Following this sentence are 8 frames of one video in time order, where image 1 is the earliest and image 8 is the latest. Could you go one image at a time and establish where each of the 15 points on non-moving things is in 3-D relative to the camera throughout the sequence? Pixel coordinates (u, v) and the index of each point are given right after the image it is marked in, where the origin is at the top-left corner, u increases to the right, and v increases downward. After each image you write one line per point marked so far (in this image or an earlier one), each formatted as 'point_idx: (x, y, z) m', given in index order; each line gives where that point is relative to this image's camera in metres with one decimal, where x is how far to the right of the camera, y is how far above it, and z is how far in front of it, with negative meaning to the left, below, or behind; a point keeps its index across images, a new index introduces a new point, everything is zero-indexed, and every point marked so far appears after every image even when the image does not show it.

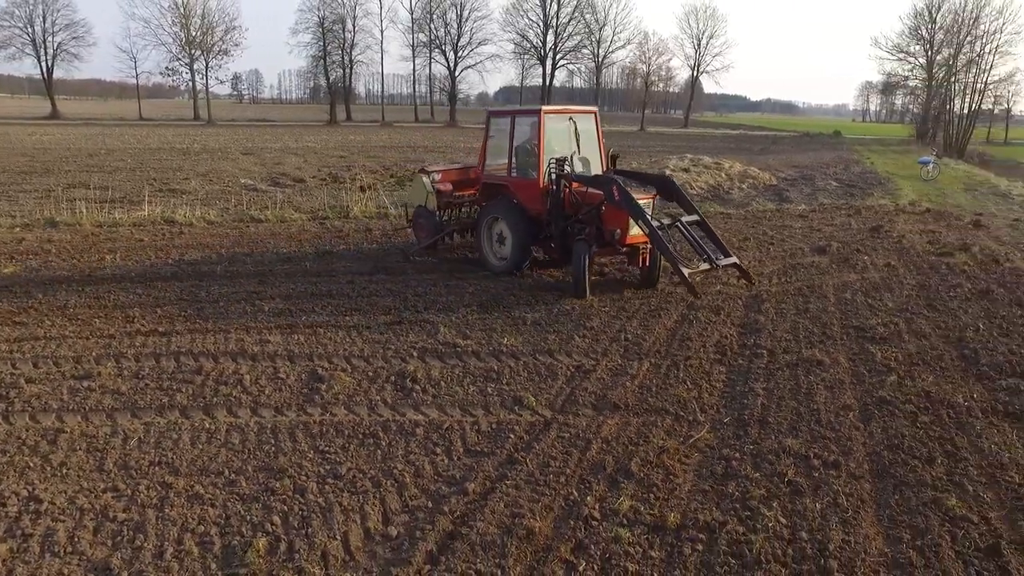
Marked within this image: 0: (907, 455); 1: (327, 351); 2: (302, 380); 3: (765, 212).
0: (+2.3, -1.0, +4.4) m
1: (-1.5, -0.5, +6.0) m
2: (-1.5, -0.7, +5.3) m
3: (+4.9, +1.5, +14.6) m
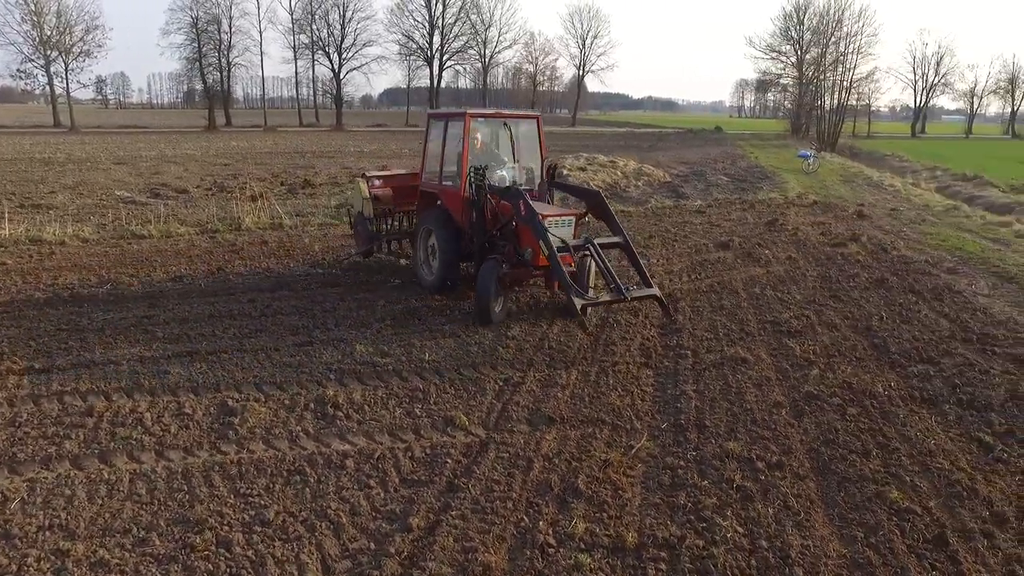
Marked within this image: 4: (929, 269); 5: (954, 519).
0: (+2.0, -1.0, +4.4) m
1: (-2.0, -0.7, +5.5) m
2: (-1.9, -0.8, +4.8) m
3: (+3.0, +1.6, +14.9) m
4: (+5.1, +0.2, +9.1) m
5: (+2.2, -1.1, +3.8) m
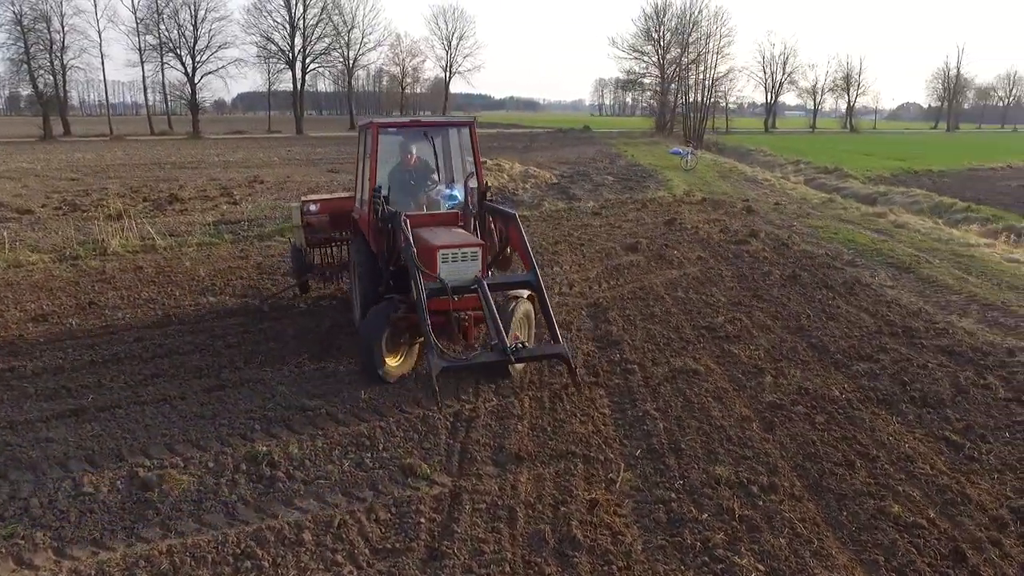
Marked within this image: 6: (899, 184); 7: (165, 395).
0: (+1.8, -1.0, +4.3) m
1: (-2.3, -1.0, +4.7) m
2: (-2.1, -1.1, +4.0) m
3: (+0.9, +1.5, +14.8) m
4: (+4.0, +0.3, +9.4) m
5: (+2.2, -1.2, +3.7) m
6: (+9.5, +2.6, +18.4) m
7: (-2.5, -0.8, +5.4) m
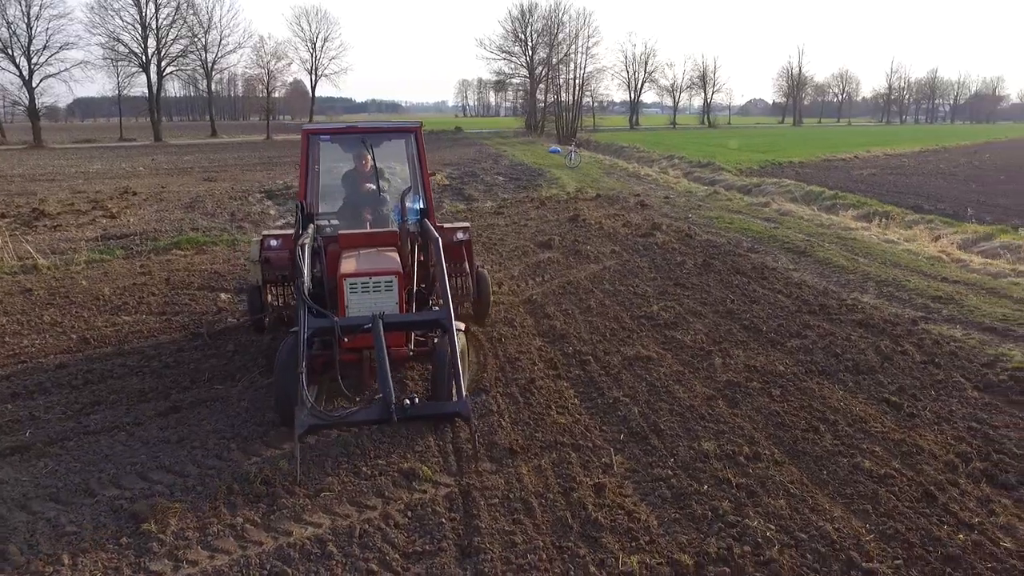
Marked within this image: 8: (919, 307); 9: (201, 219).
0: (+1.8, -0.9, +4.7) m
1: (-2.4, -1.1, +4.4) m
2: (-2.0, -1.2, +3.8) m
3: (-1.0, +1.5, +14.9) m
4: (+3.0, +0.5, +10.1) m
5: (+2.3, -1.0, +4.1) m
6: (+6.8, +3.0, +19.9) m
7: (-2.7, -0.9, +5.1) m
8: (+3.9, -0.2, +7.2) m
9: (-5.9, +1.3, +14.2) m
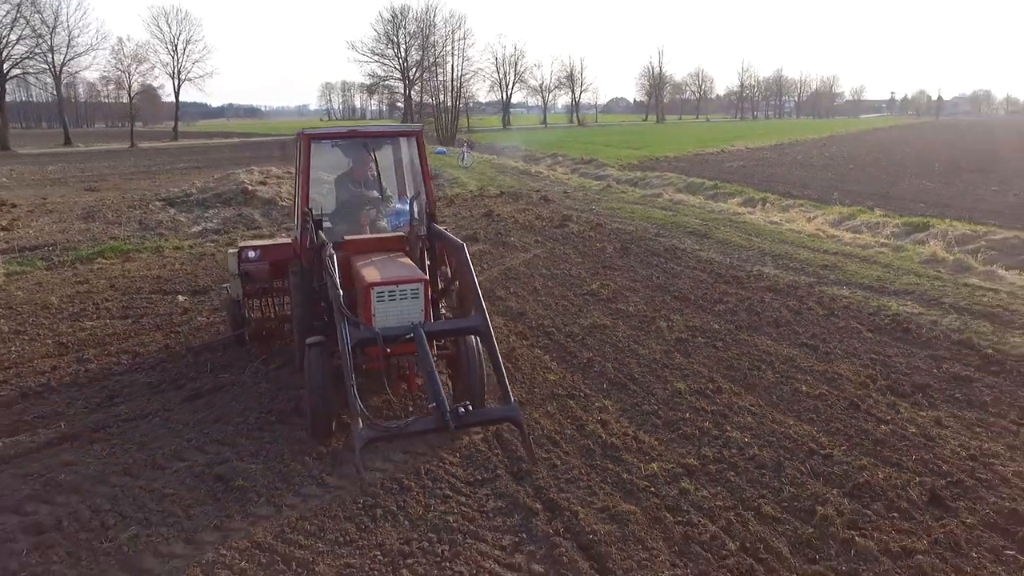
0: (+1.8, -0.6, +5.8) m
1: (-2.2, -1.0, +4.8) m
2: (-1.8, -1.1, +4.3) m
3: (-2.8, +1.5, +15.4) m
4: (+2.0, +0.8, +11.3) m
5: (+2.4, -0.7, +5.4) m
6: (+4.0, +3.4, +21.6) m
7: (-2.7, -0.9, +5.4) m
8: (+3.4, +0.2, +8.7) m
9: (-7.5, +1.1, +13.9) m
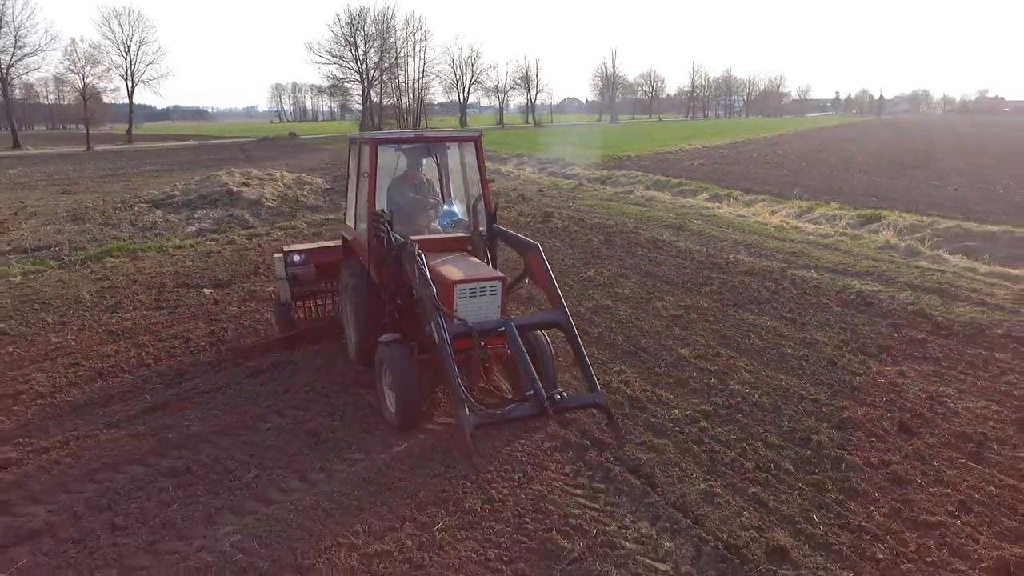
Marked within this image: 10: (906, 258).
0: (+2.0, -0.5, +6.8) m
1: (-1.9, -0.9, +5.5) m
2: (-1.5, -1.0, +5.0) m
3: (-3.1, +1.6, +16.0) m
4: (+1.9, +0.9, +12.3) m
5: (+2.6, -0.6, +6.3) m
6: (+3.1, +3.6, +22.6) m
7: (-2.4, -0.8, +6.1) m
8: (+3.5, +0.4, +9.7) m
9: (-7.7, +1.1, +14.3) m
10: (+5.1, +0.4, +9.7) m
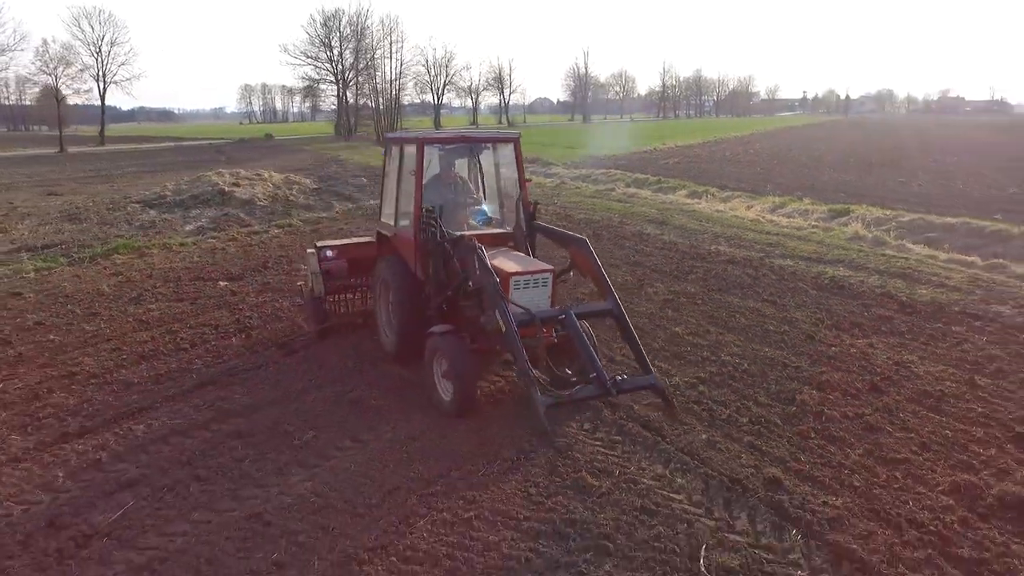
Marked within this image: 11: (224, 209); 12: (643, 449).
0: (+2.1, -0.3, +7.5) m
1: (-1.8, -0.8, +6.1) m
2: (-1.3, -0.9, +5.6) m
3: (-3.4, +1.7, +16.5) m
4: (+1.8, +1.1, +13.0) m
5: (+2.7, -0.4, +7.1) m
6: (+2.6, +3.8, +23.4) m
7: (-2.3, -0.7, +6.7) m
8: (+3.4, +0.5, +10.5) m
9: (-7.9, +1.1, +14.7) m
10: (+5.1, +0.6, +10.5) m
11: (-6.6, +1.8, +17.1) m
12: (+0.8, -1.0, +4.7) m
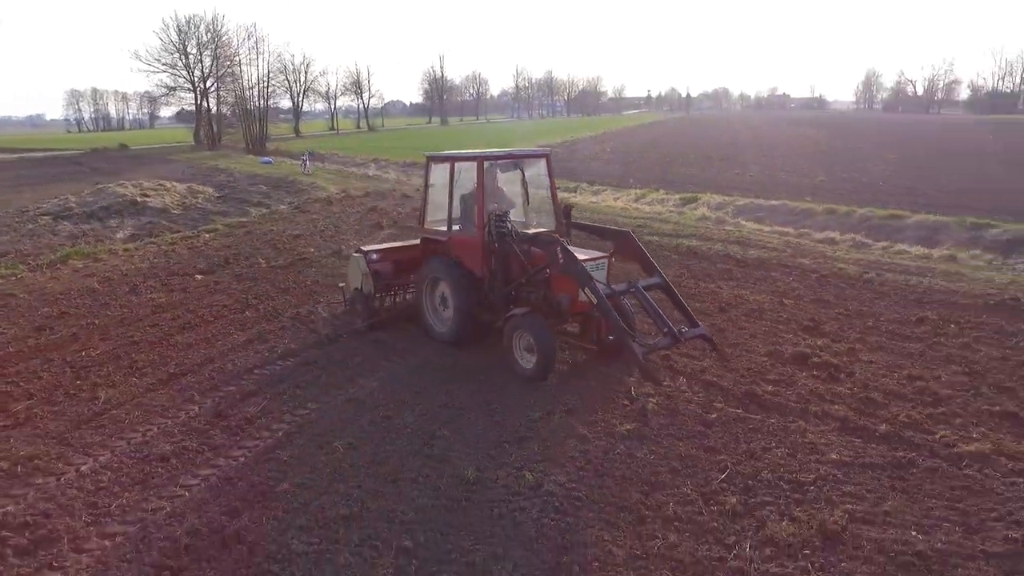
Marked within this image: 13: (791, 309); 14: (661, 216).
0: (+1.4, +0.2, +10.3) m
1: (-2.1, -0.6, +8.2) m
2: (-1.5, -0.6, +7.8) m
3: (-5.8, +1.8, +18.2) m
4: (0.0, +1.5, +15.6) m
5: (+2.1, +0.1, +10.0) m
6: (-1.2, +4.1, +26.0) m
7: (-2.7, -0.5, +8.7) m
8: (+2.2, +1.0, +13.5) m
9: (-9.8, +1.0, +15.5) m
10: (+3.7, +1.2, +13.8) m
11: (-8.9, +1.7, +18.1) m
12: (+0.7, -0.6, +7.4) m
13: (+3.2, -0.2, +8.5) m
14: (+2.9, +1.4, +14.7) m
